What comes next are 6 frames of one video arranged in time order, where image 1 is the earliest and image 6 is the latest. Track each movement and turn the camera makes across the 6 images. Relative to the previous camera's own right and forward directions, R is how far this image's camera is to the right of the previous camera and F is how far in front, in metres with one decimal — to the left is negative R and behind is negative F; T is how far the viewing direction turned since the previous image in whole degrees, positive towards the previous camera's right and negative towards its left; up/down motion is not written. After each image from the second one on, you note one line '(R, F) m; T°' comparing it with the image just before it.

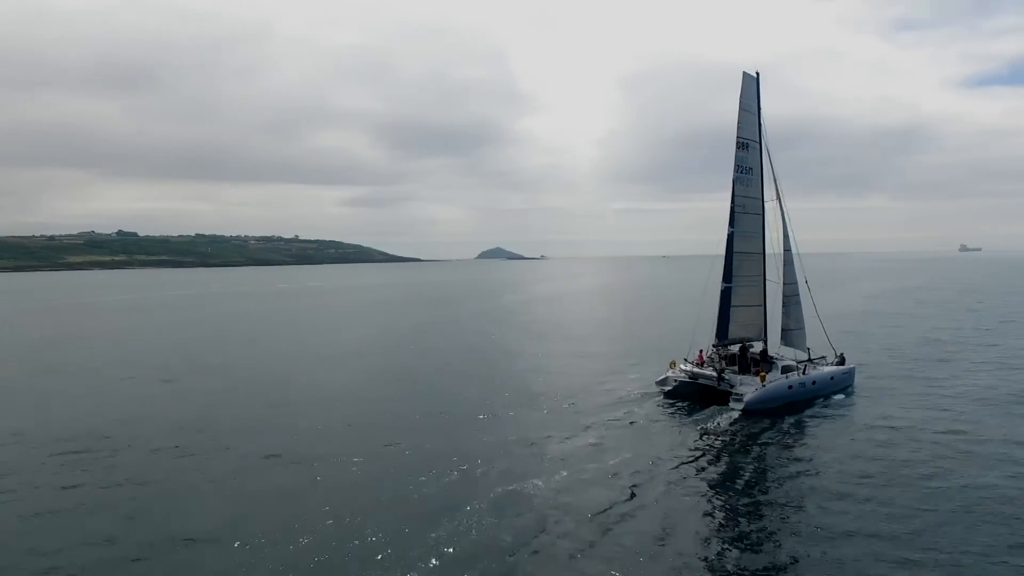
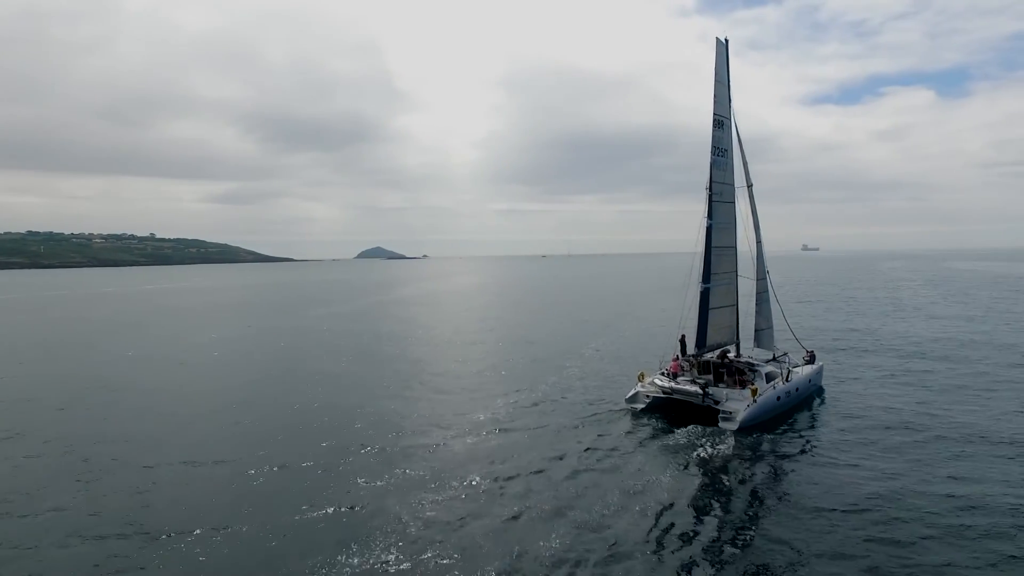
(+0.6, +1.0) m; +1°
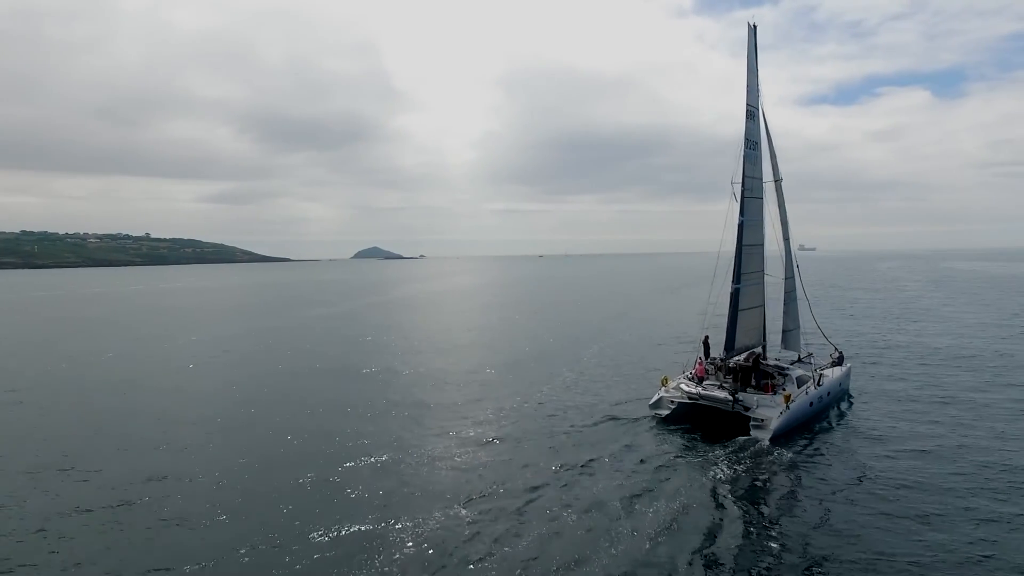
(-0.2, +0.3) m; 0°
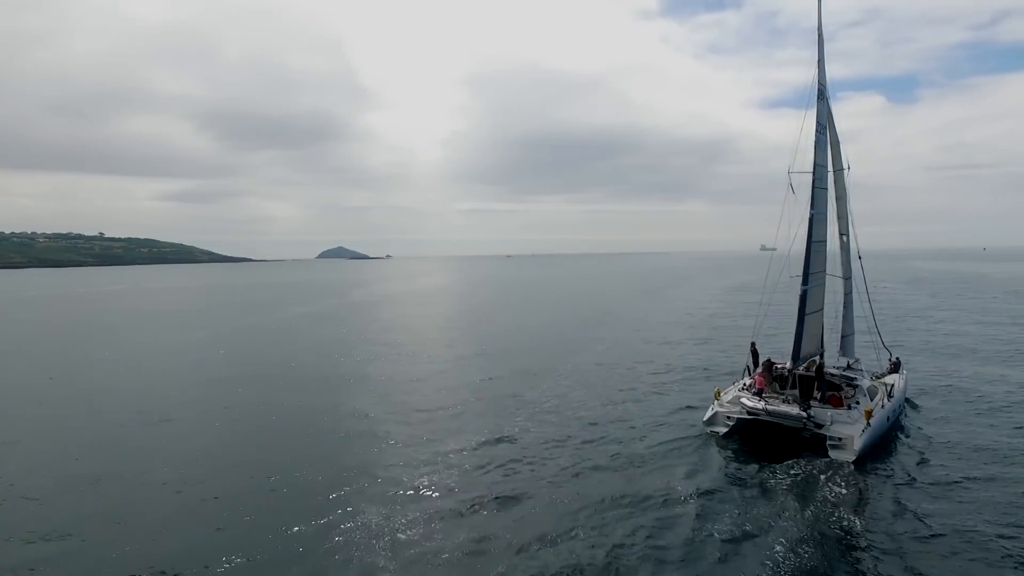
(-0.7, +0.8) m; +3°
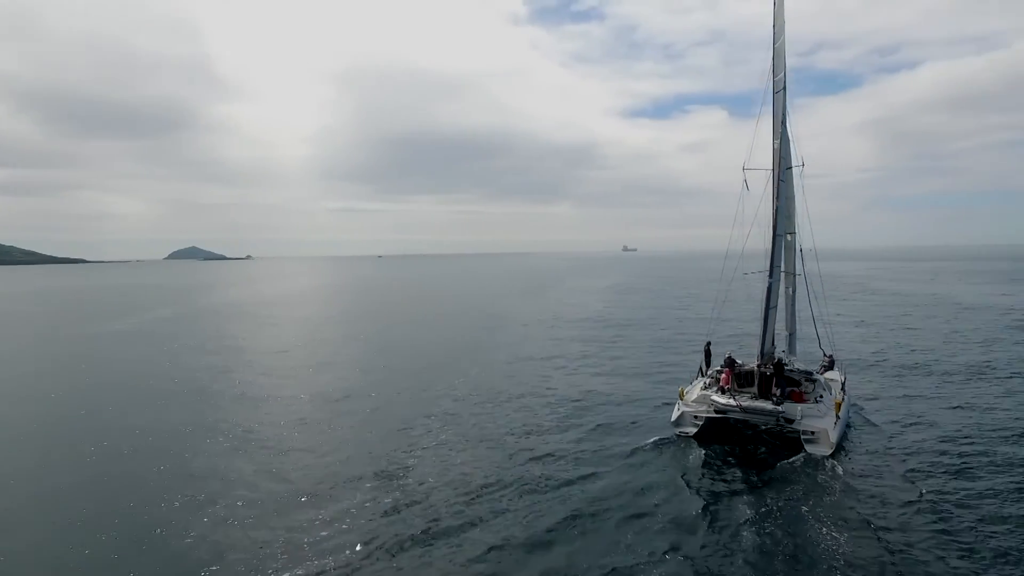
(-0.8, +0.5) m; +13°
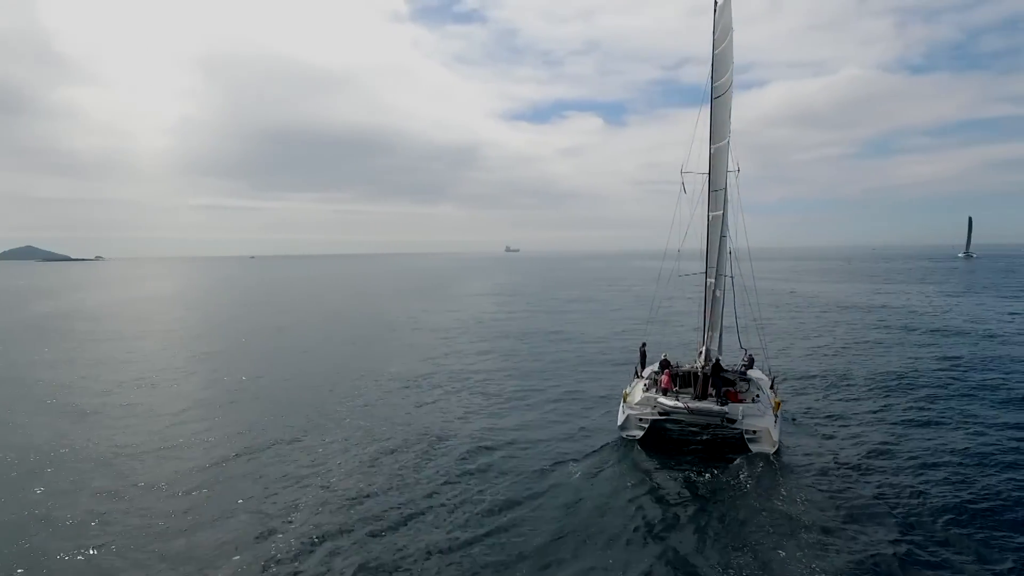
(-0.5, +0.6) m; +12°
